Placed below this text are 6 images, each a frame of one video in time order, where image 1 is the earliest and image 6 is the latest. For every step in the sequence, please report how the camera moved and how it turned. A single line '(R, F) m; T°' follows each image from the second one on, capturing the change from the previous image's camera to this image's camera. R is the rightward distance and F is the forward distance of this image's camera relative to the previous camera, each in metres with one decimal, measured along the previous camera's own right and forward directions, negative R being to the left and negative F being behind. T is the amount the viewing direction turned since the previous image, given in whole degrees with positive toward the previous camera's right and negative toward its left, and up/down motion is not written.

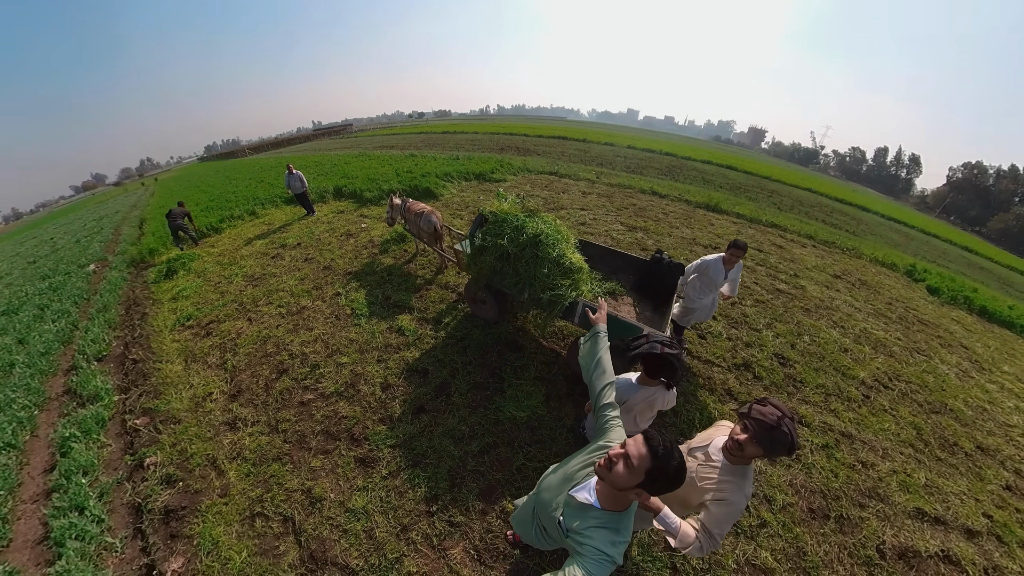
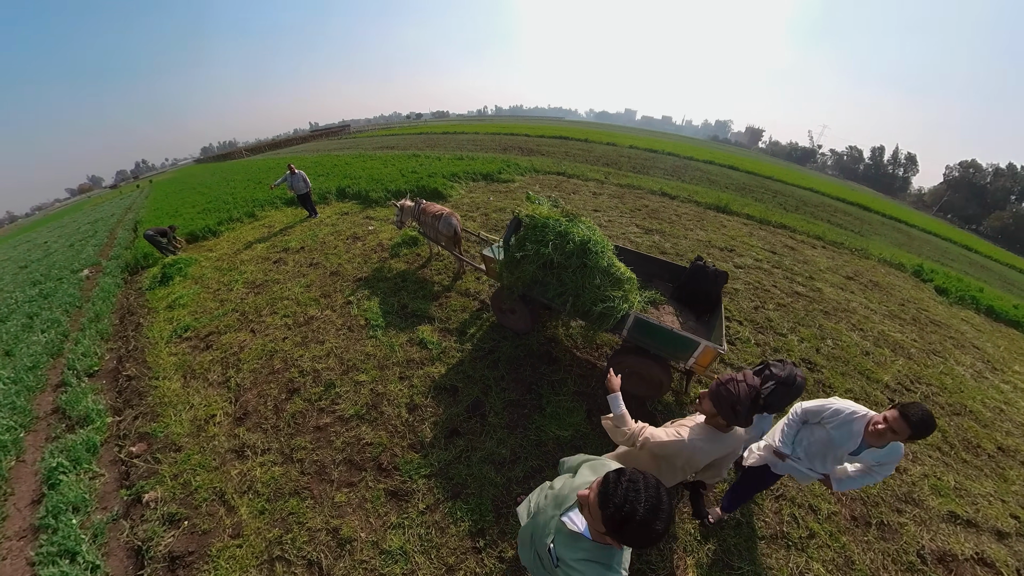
(-0.4, +0.4) m; 0°
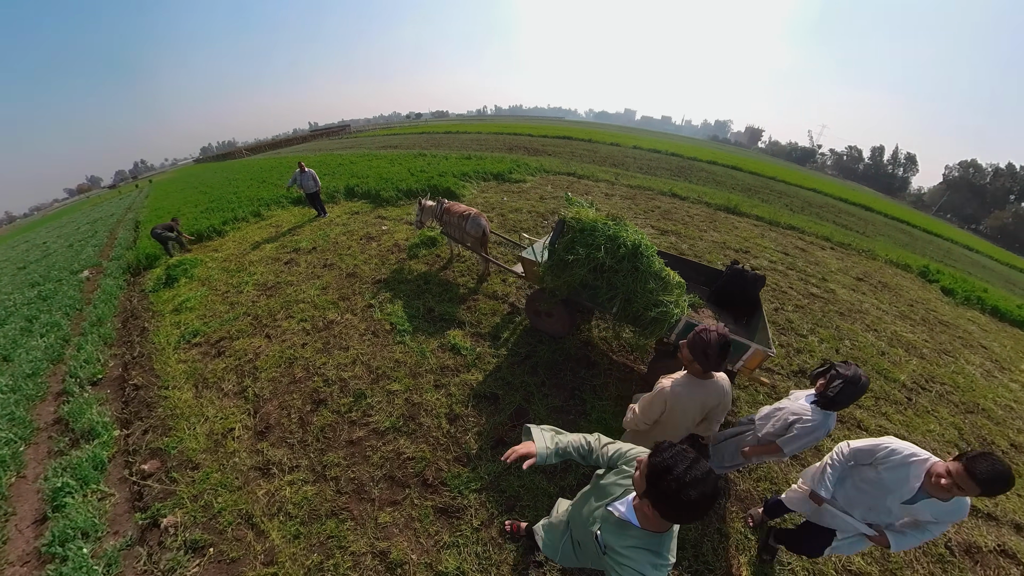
(-0.4, +0.2) m; 0°
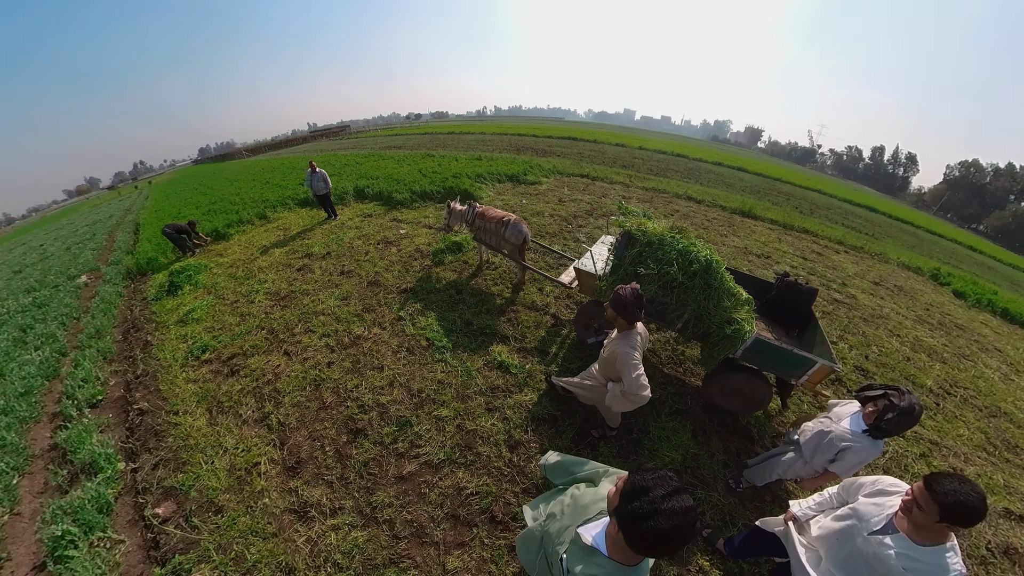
(-0.5, +0.4) m; 0°
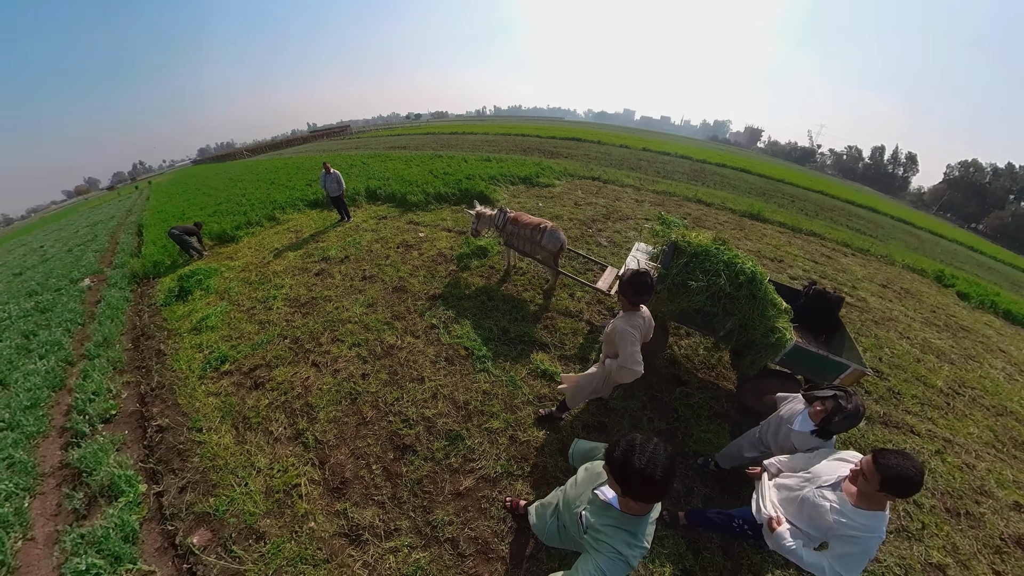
(-0.5, +0.1) m; 0°
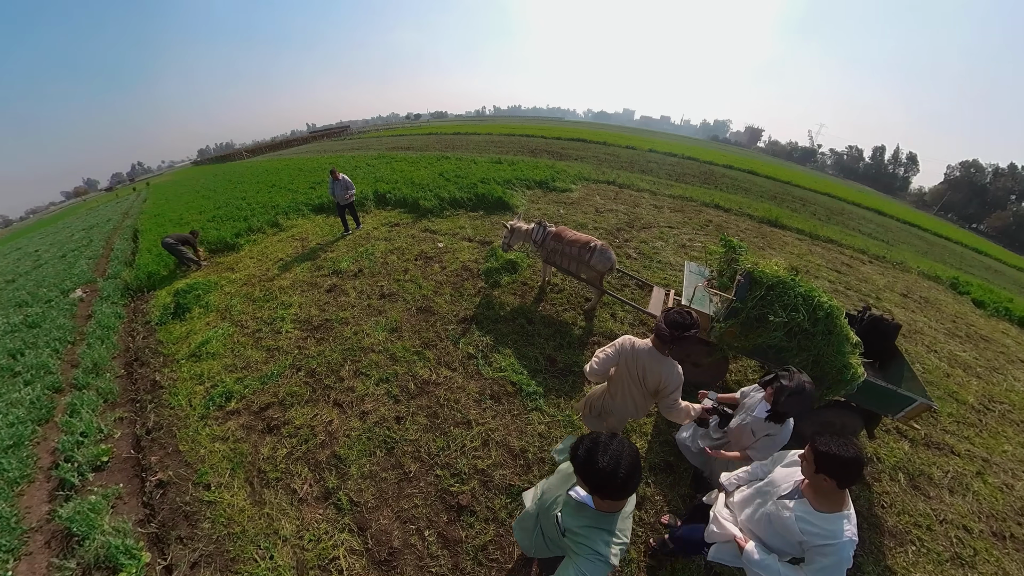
(-0.5, +0.4) m; 0°
